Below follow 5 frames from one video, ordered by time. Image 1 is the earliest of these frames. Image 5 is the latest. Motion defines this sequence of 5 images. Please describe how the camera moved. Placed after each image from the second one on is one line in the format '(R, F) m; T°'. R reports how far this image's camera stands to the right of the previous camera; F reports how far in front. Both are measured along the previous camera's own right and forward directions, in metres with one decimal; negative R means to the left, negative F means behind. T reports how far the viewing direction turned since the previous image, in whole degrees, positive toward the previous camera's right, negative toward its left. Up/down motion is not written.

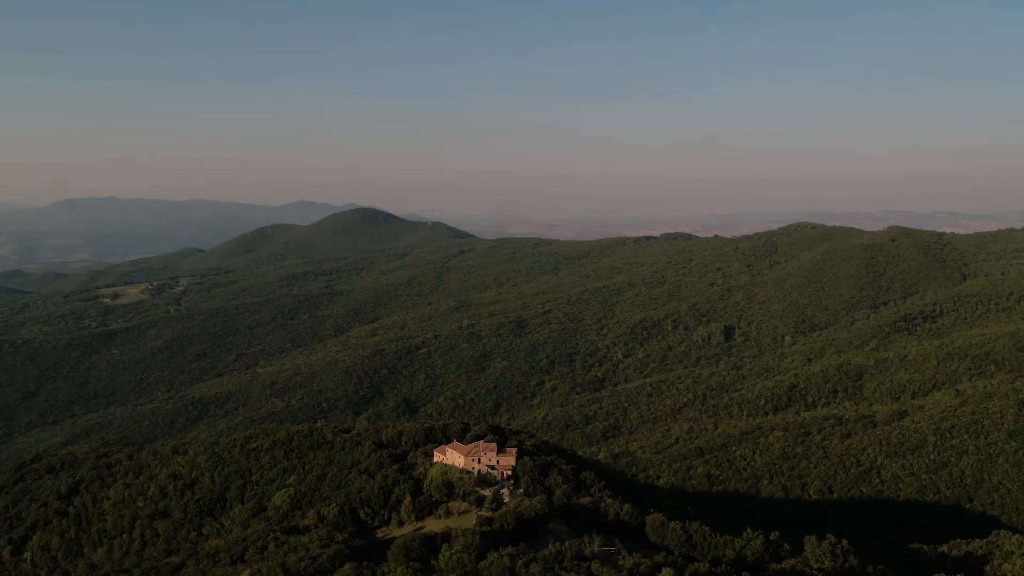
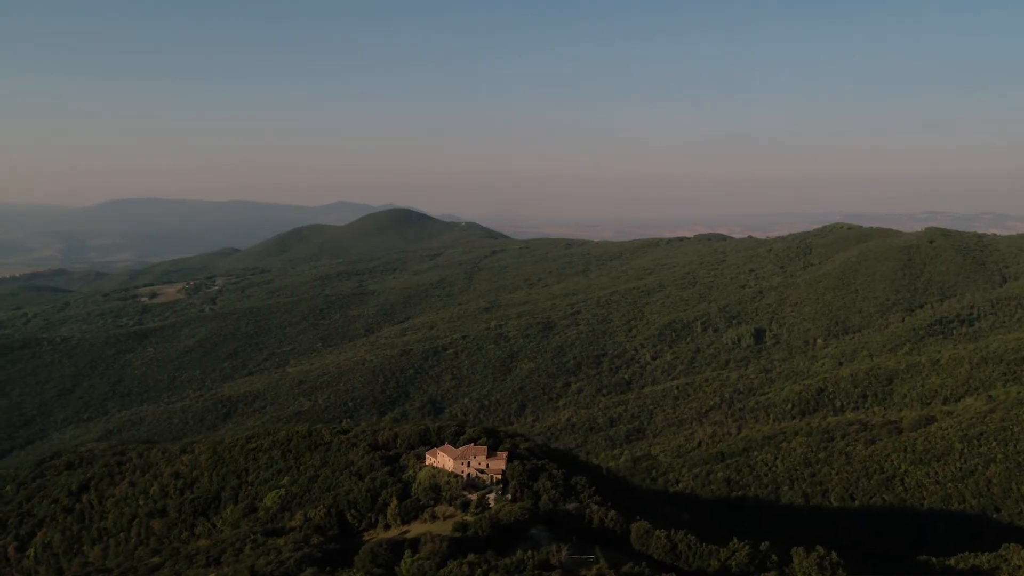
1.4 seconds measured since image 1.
(+2.1, +0.6) m; -2°
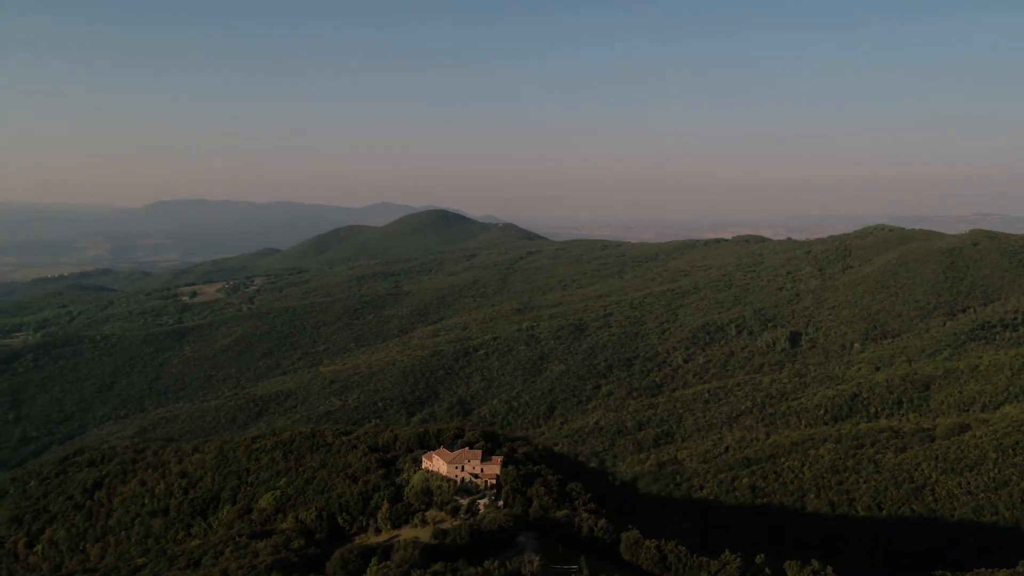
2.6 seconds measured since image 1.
(+2.0, +0.8) m; -2°
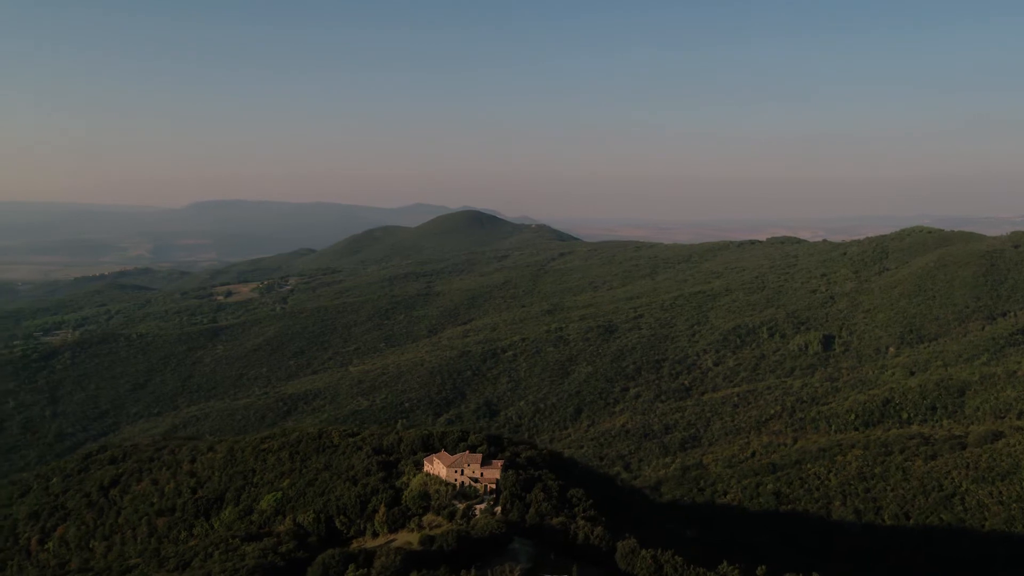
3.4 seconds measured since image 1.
(+1.5, +0.6) m; -2°
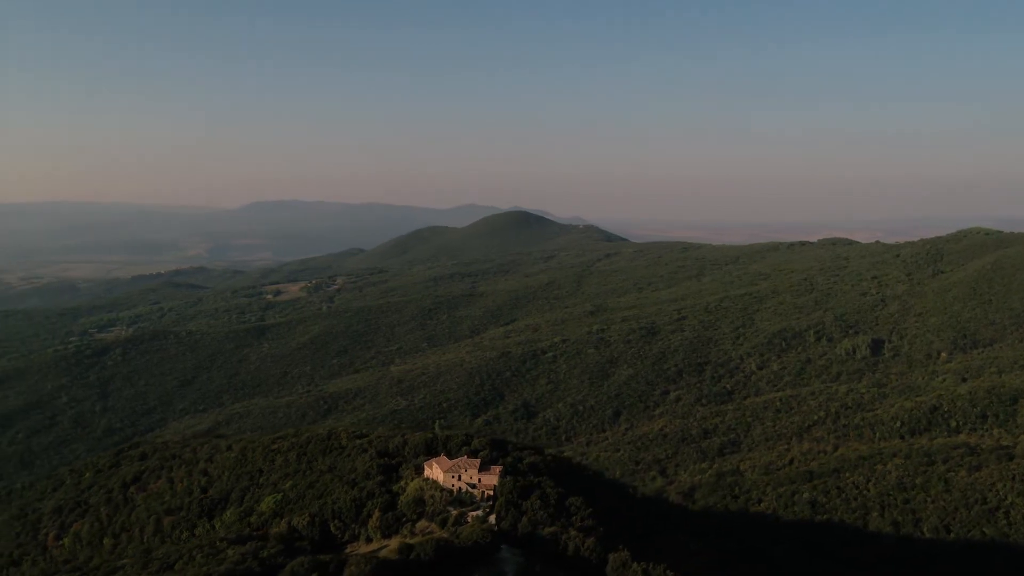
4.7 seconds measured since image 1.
(+2.2, +0.9) m; -3°
